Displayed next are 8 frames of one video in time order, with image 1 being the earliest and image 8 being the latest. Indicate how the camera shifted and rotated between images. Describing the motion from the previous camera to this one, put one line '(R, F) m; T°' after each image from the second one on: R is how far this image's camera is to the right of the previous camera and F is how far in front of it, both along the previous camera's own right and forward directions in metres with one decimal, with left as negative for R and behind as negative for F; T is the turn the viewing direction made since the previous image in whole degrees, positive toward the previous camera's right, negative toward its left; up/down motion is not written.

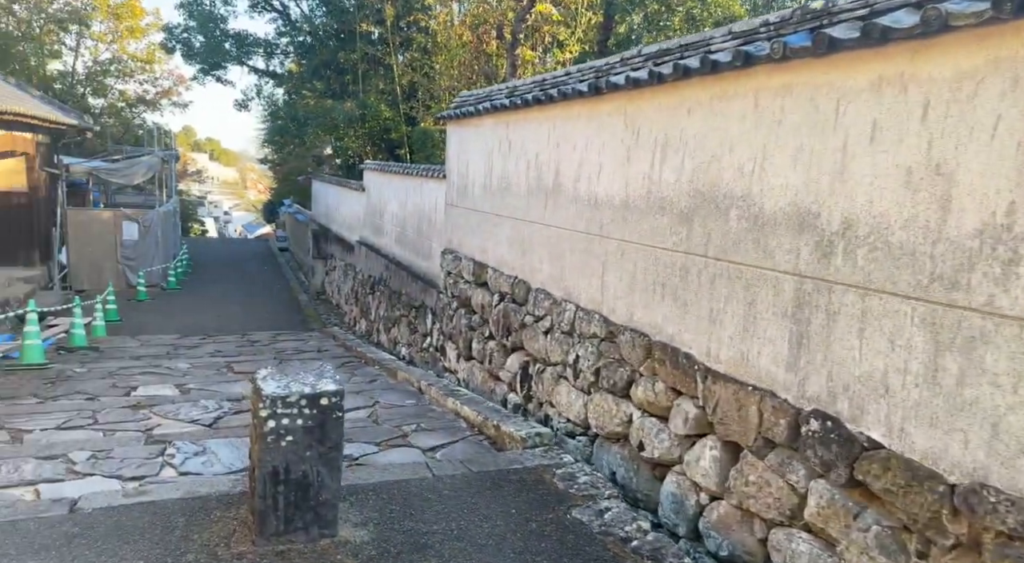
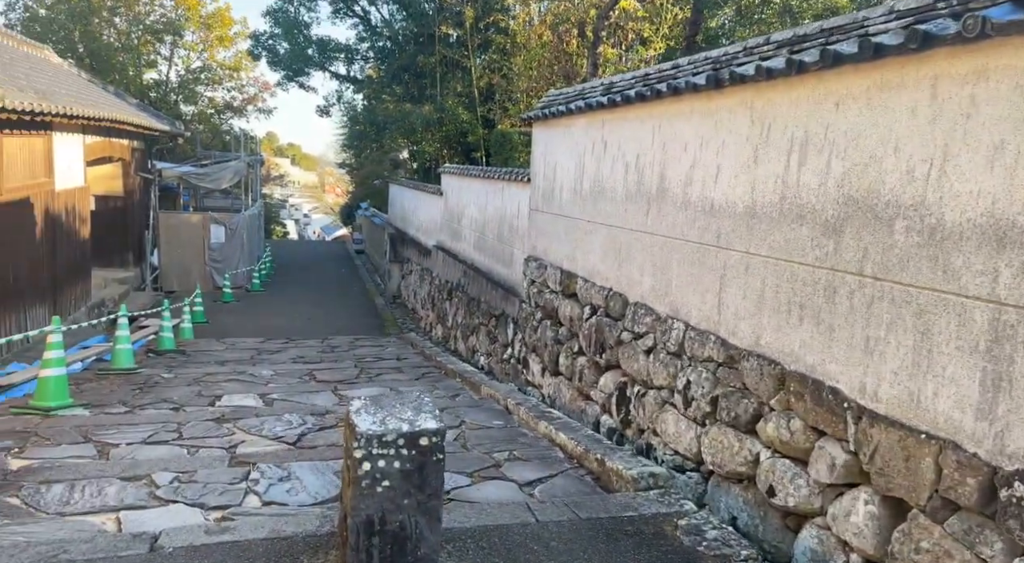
(-0.2, +0.5) m; -5°
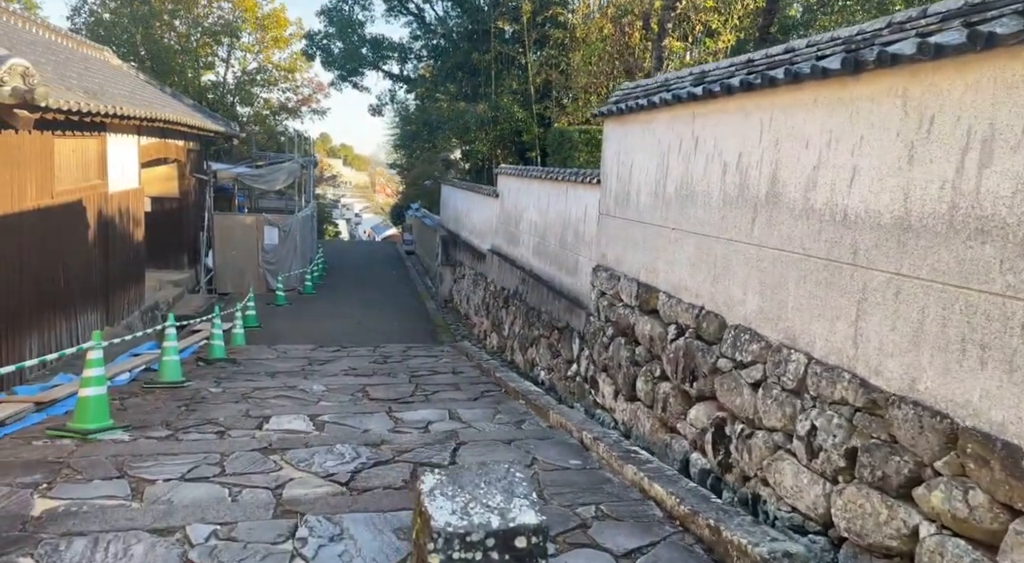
(-0.2, +0.8) m; -3°
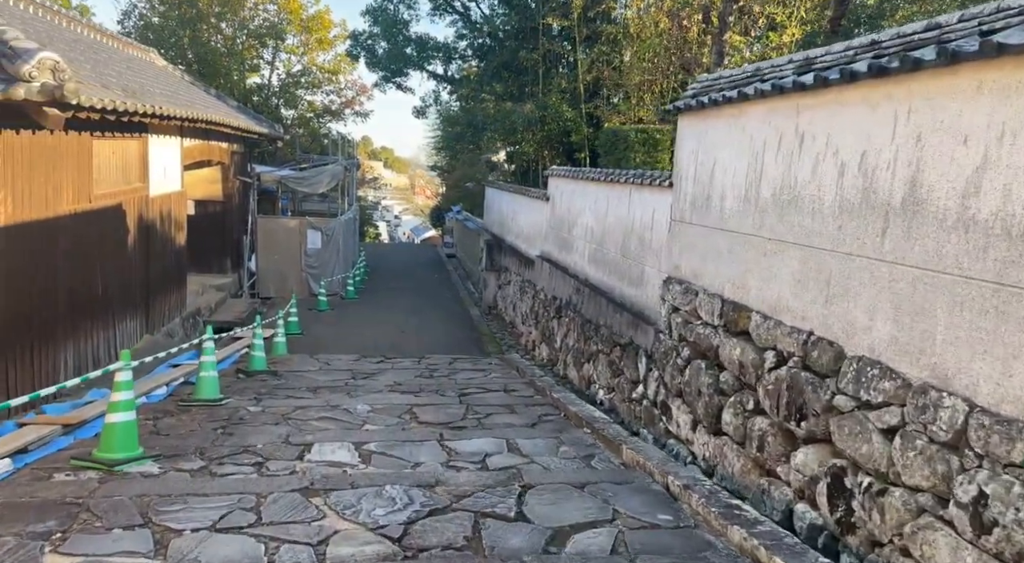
(-0.2, +0.8) m; -3°
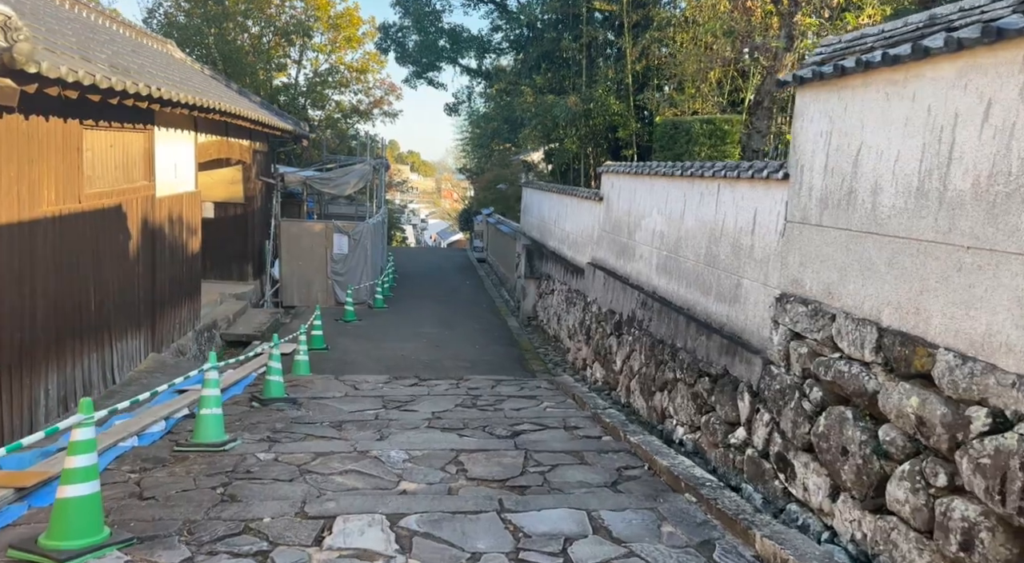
(-0.3, +1.5) m; -2°
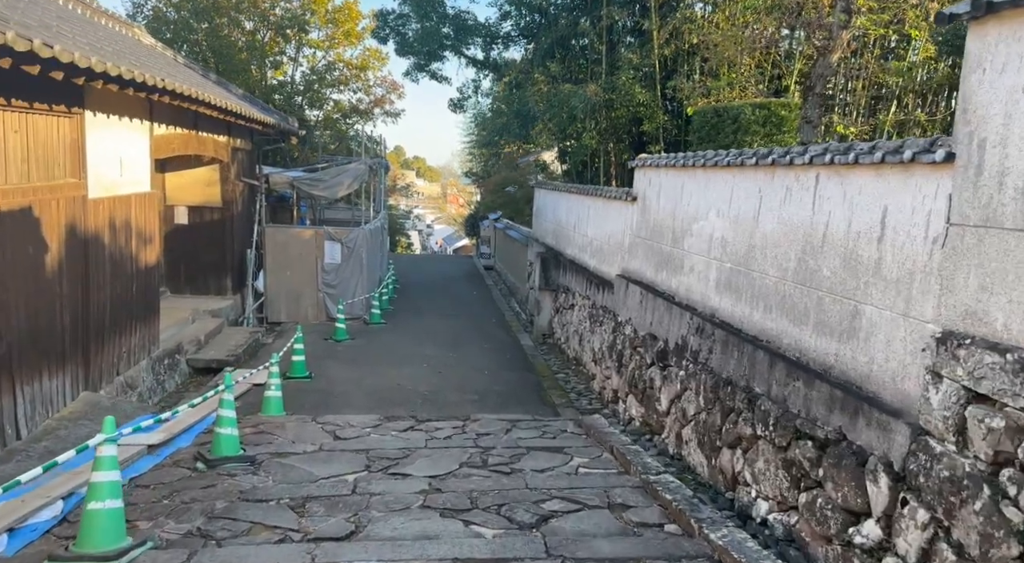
(-0.1, +2.0) m; 0°
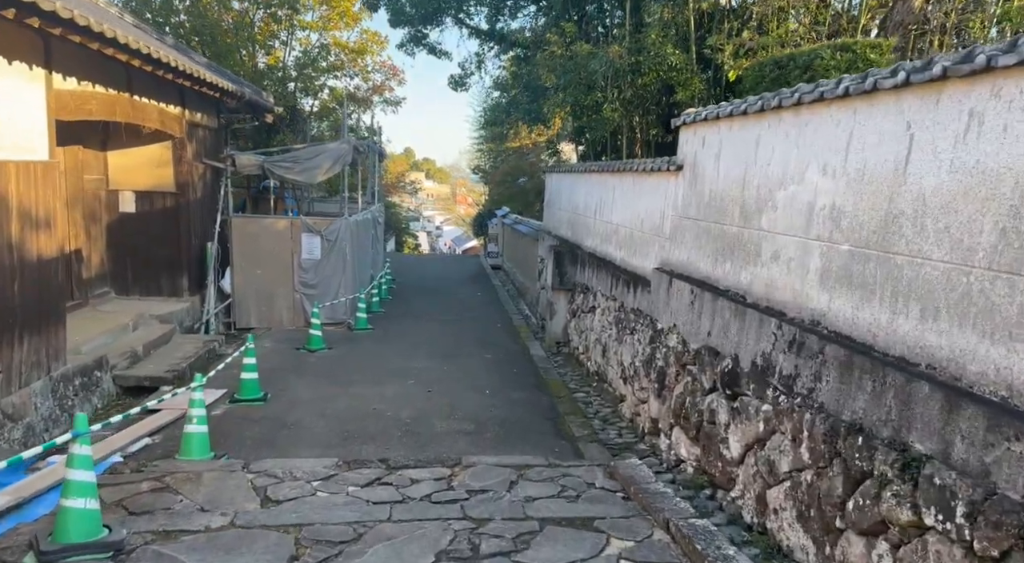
(0.0, +2.4) m; -1°
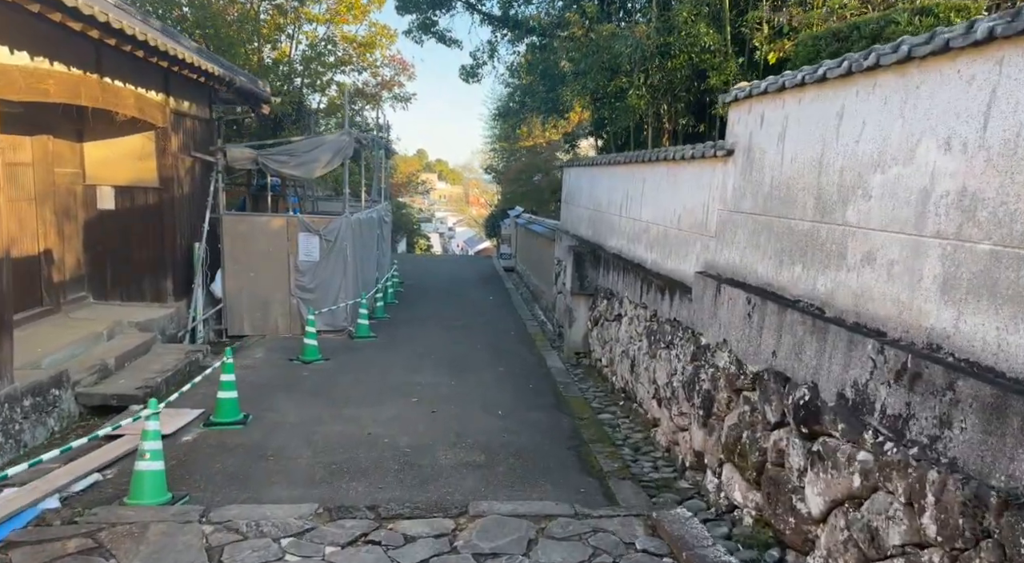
(0.0, +1.2) m; -1°
